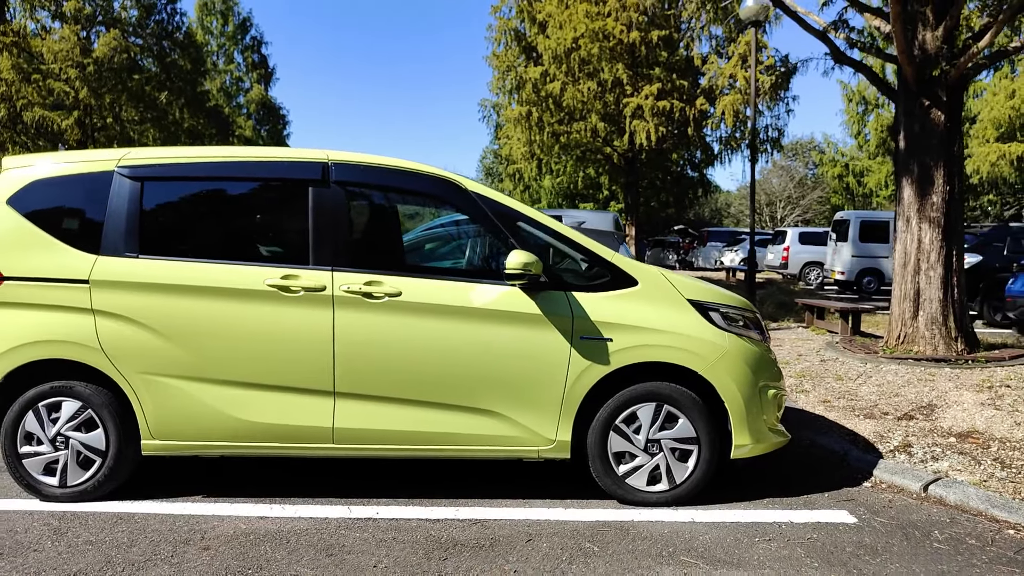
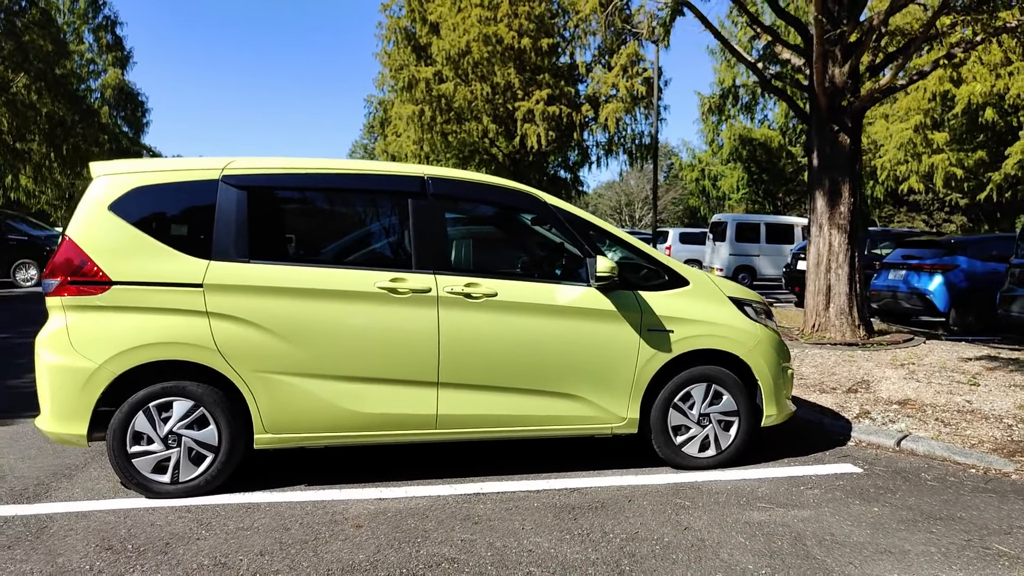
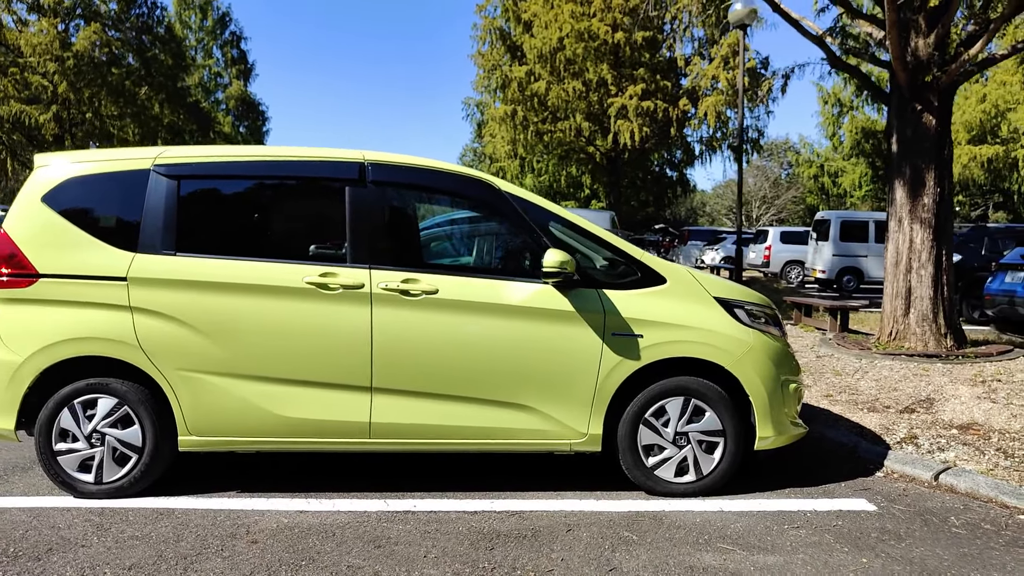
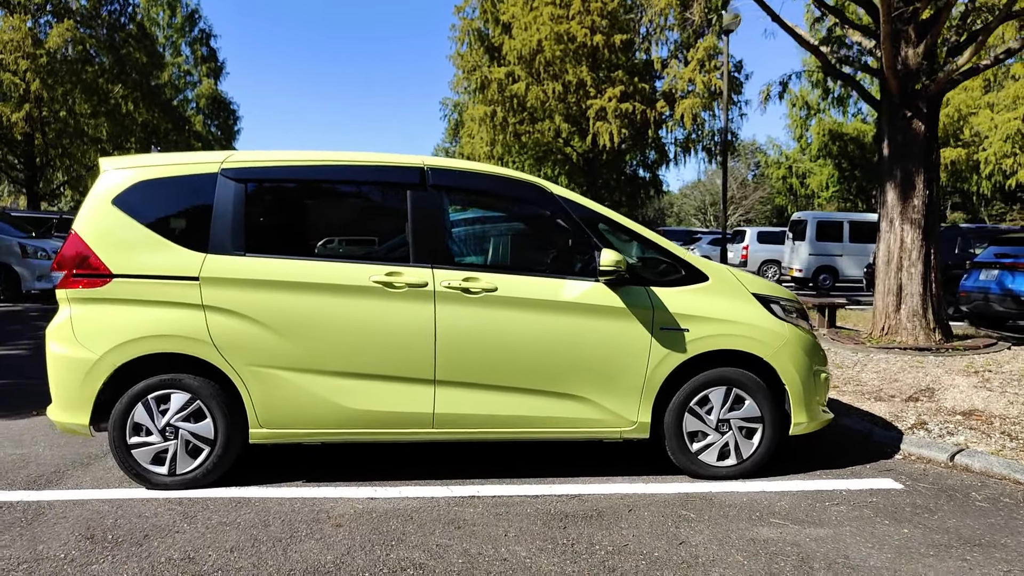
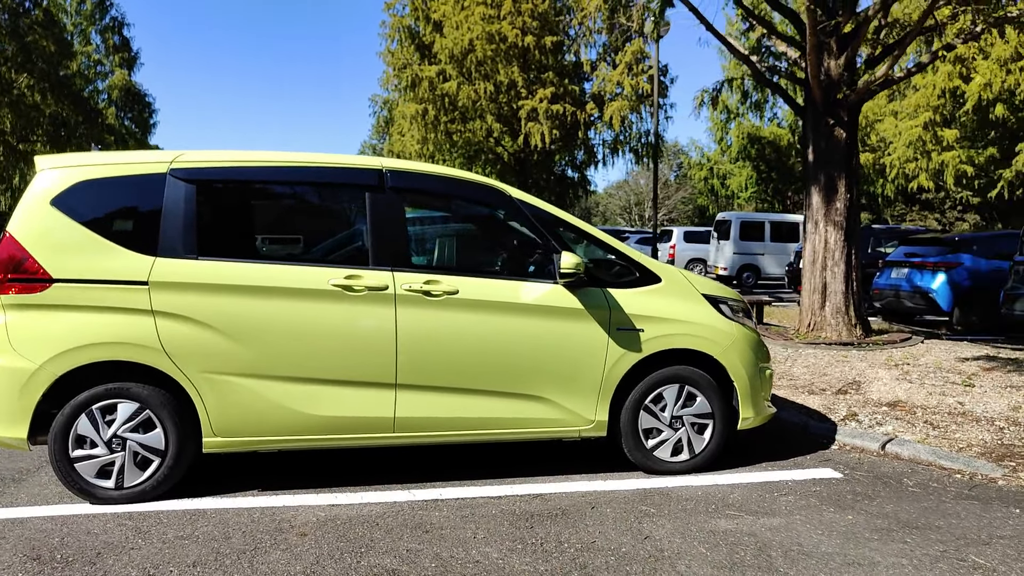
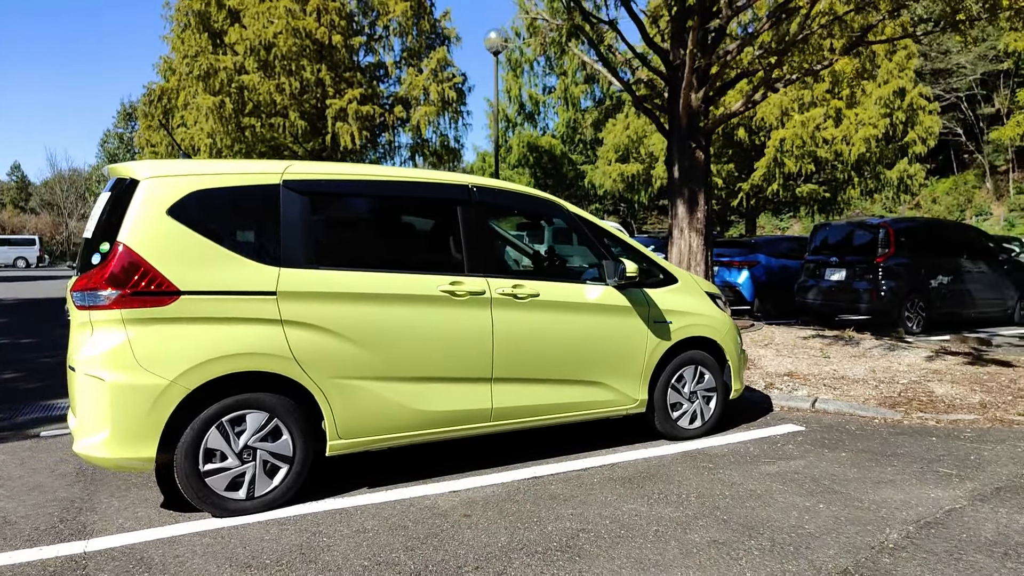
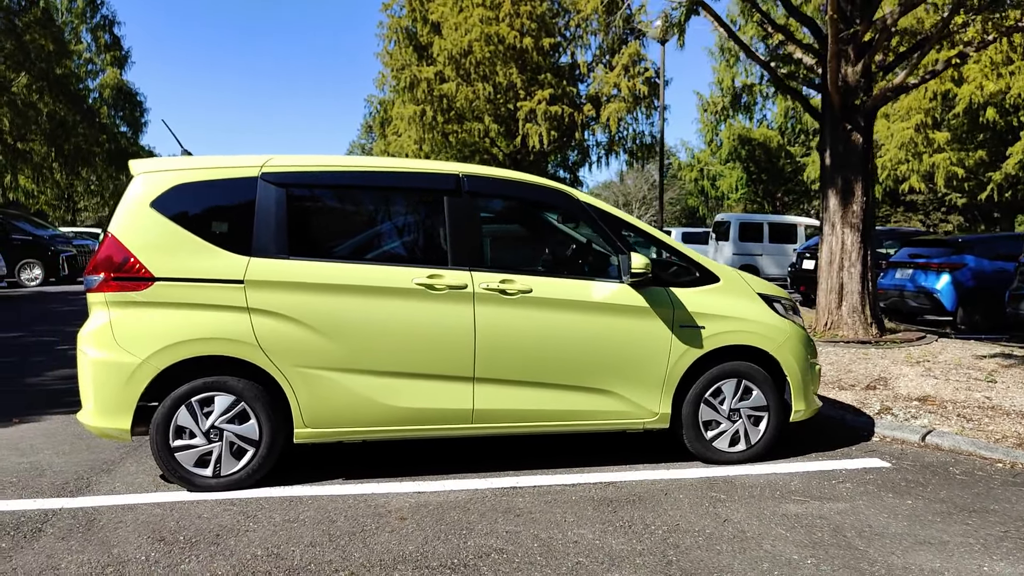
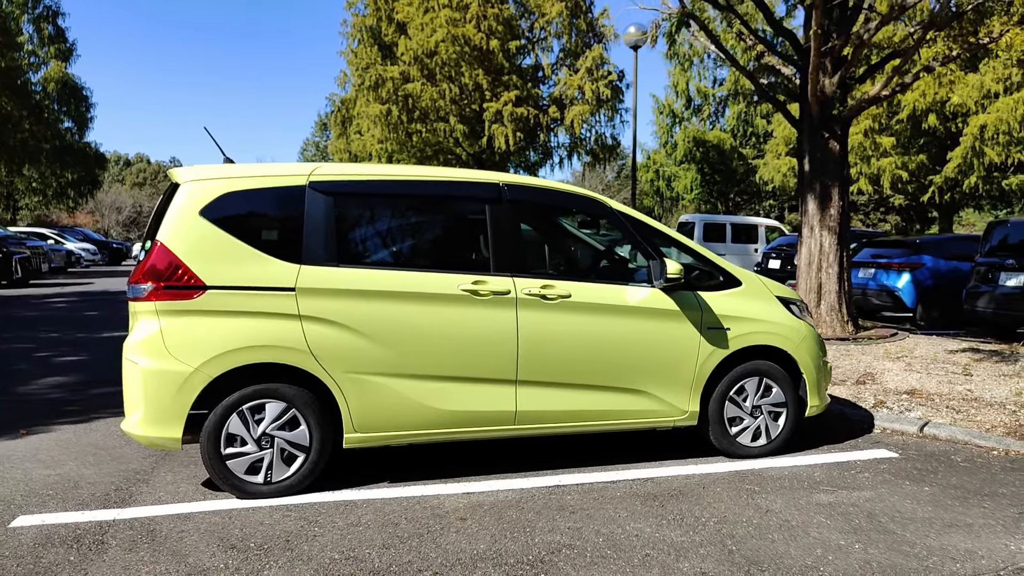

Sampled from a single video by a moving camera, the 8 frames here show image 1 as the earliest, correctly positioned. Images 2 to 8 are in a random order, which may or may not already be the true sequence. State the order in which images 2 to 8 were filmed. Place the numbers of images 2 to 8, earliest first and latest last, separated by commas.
3, 4, 5, 2, 7, 8, 6
